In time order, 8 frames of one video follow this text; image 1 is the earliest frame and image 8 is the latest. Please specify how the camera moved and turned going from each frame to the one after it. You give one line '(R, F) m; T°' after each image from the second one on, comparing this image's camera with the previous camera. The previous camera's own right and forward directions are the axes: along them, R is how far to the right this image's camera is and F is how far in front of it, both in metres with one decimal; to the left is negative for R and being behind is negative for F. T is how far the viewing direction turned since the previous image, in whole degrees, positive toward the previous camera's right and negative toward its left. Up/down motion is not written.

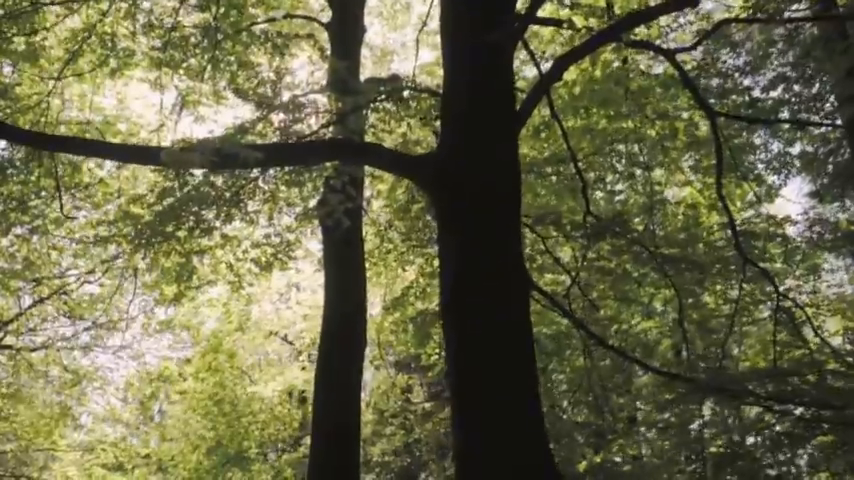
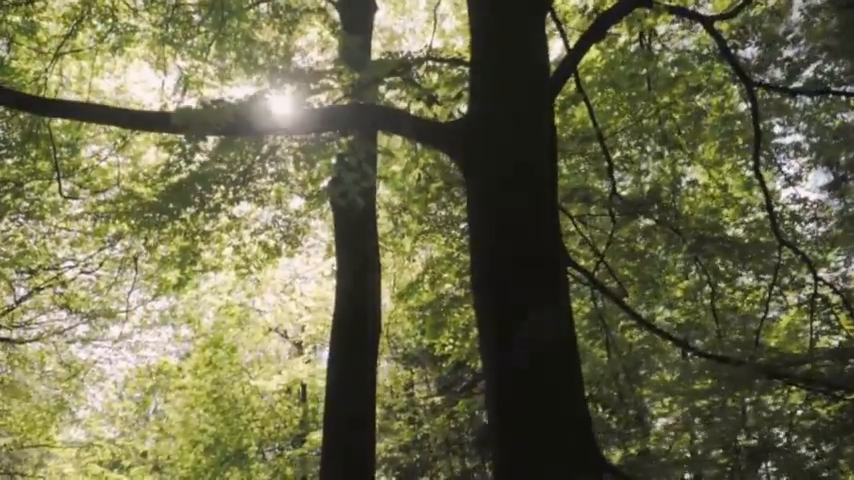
(-0.3, +0.5) m; 0°
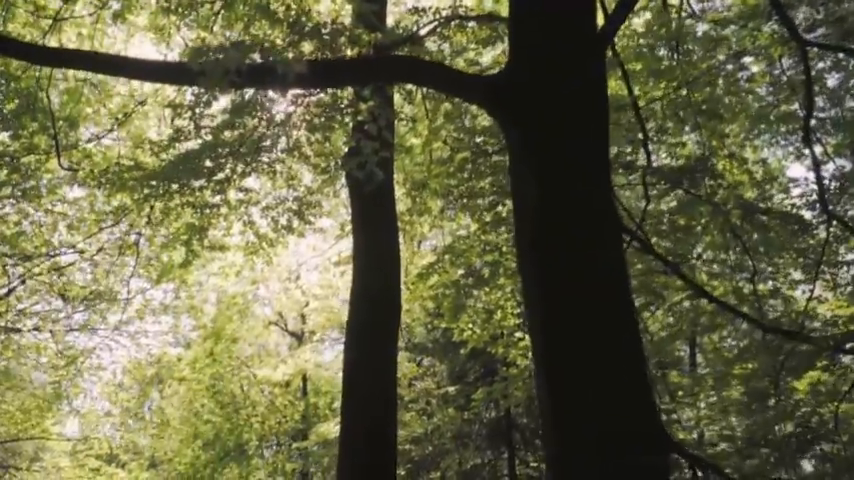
(-0.3, +0.6) m; 0°
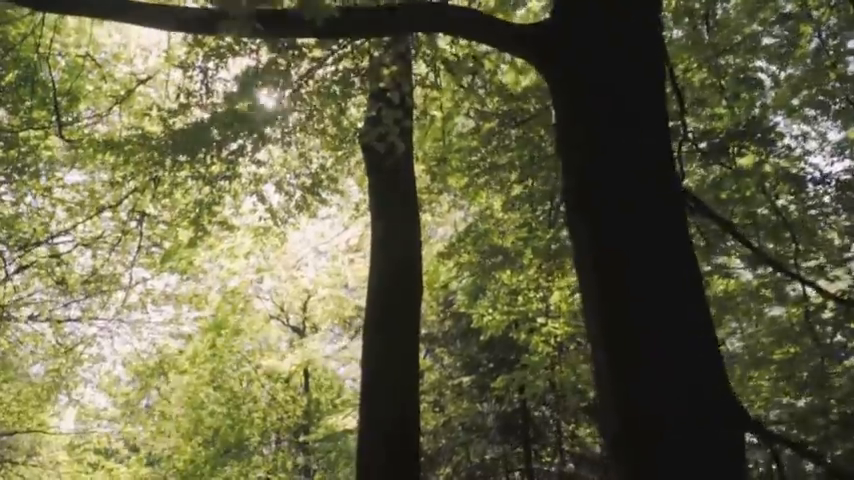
(-0.3, +0.5) m; 0°
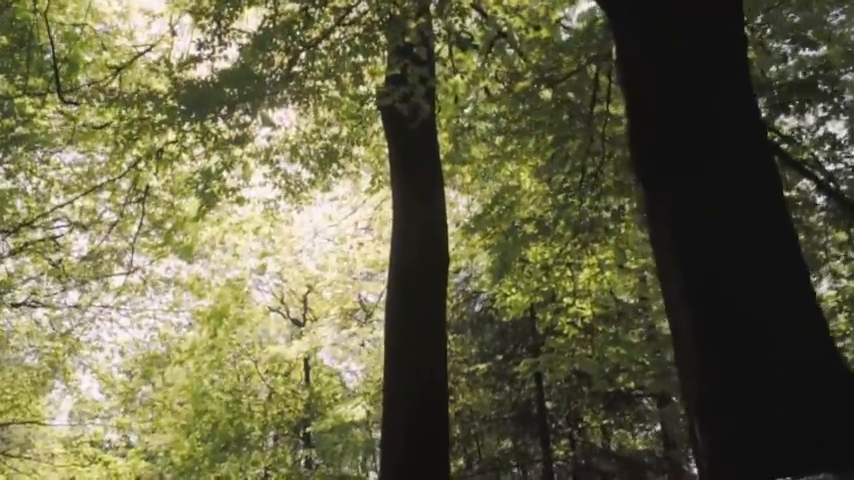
(-0.3, +0.6) m; 0°
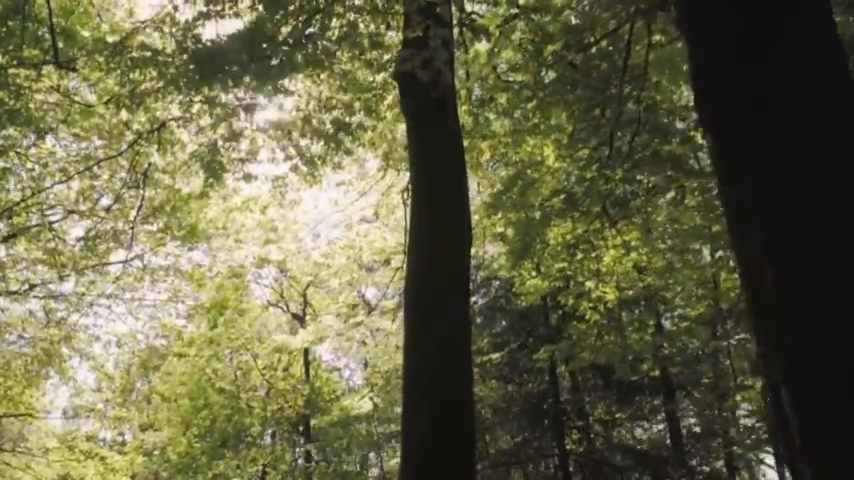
(-0.3, +0.5) m; 0°
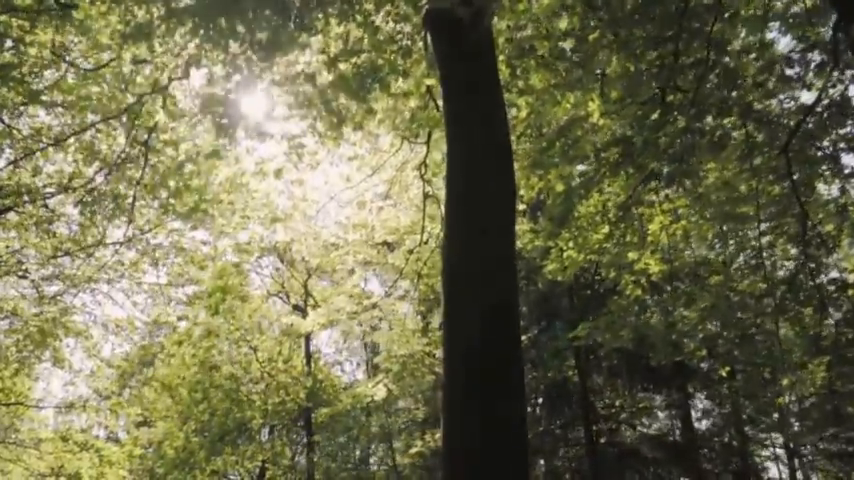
(-0.4, +0.8) m; 0°
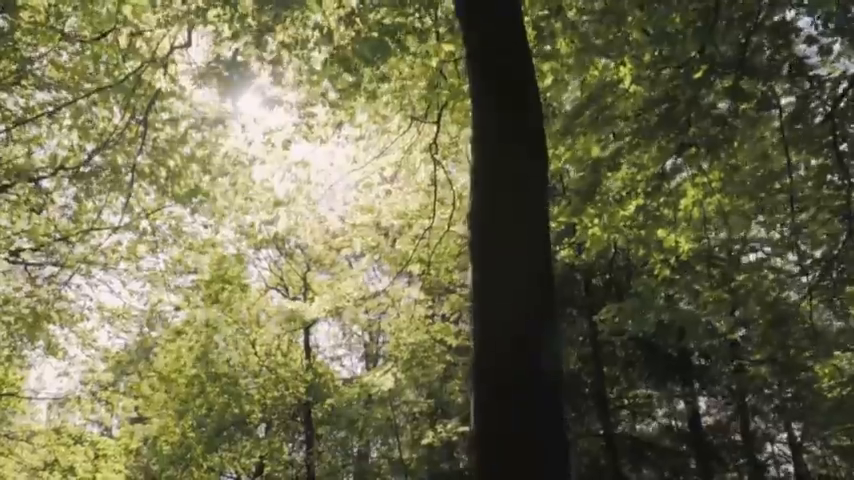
(-0.2, +0.5) m; 0°
